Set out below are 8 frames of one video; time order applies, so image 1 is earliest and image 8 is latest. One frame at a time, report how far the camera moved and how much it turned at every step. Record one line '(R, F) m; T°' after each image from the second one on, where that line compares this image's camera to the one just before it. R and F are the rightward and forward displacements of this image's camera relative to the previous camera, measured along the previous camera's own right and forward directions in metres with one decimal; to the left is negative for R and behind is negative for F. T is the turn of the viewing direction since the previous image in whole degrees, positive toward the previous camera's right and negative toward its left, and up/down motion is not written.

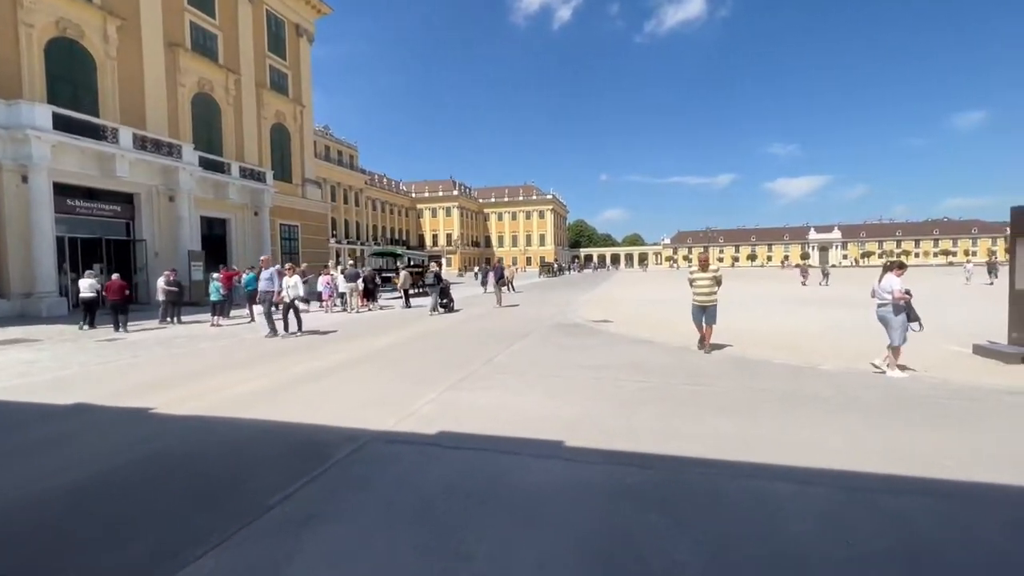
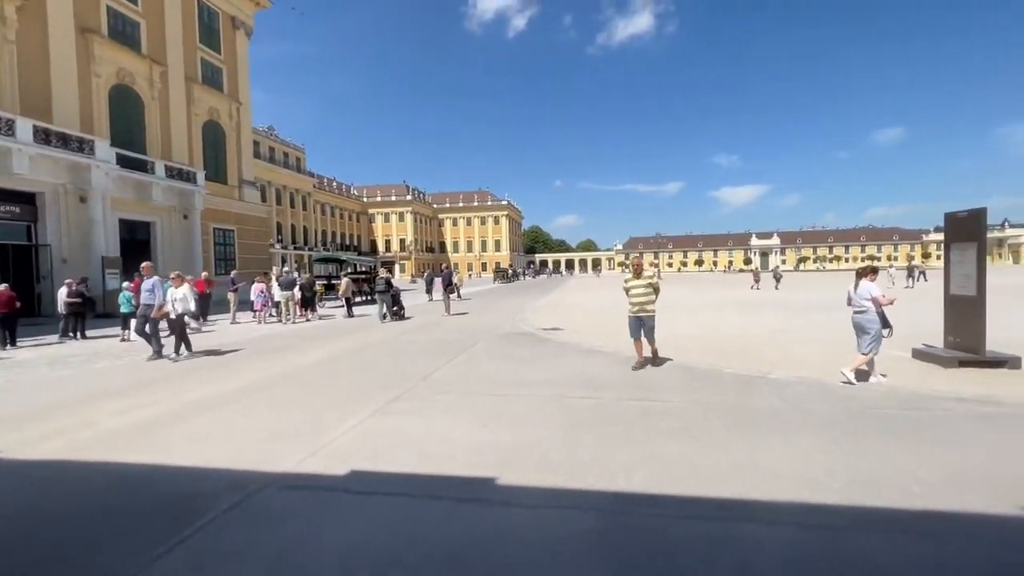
(+0.3, +0.7) m; +5°
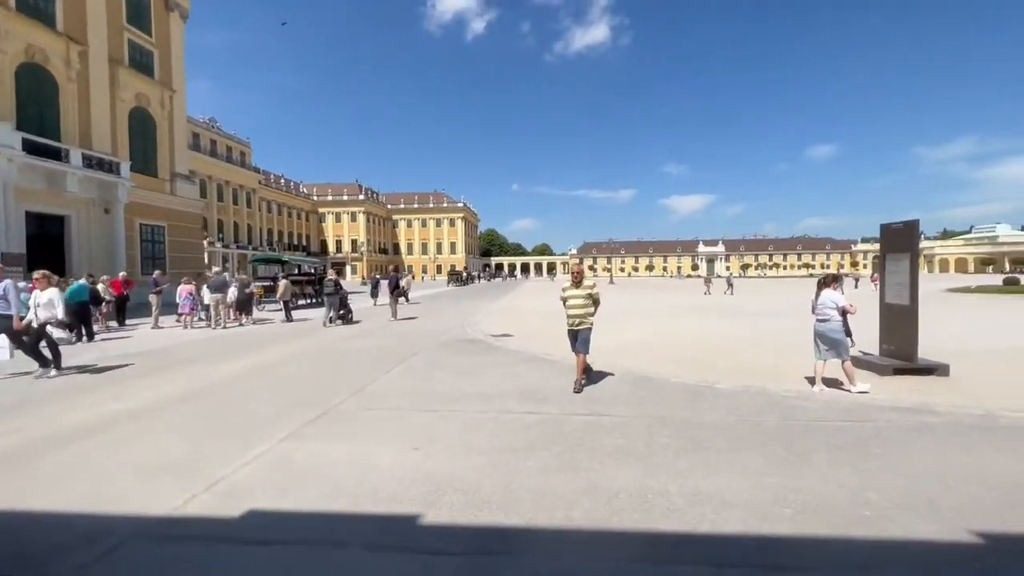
(+0.2, +0.5) m; +5°
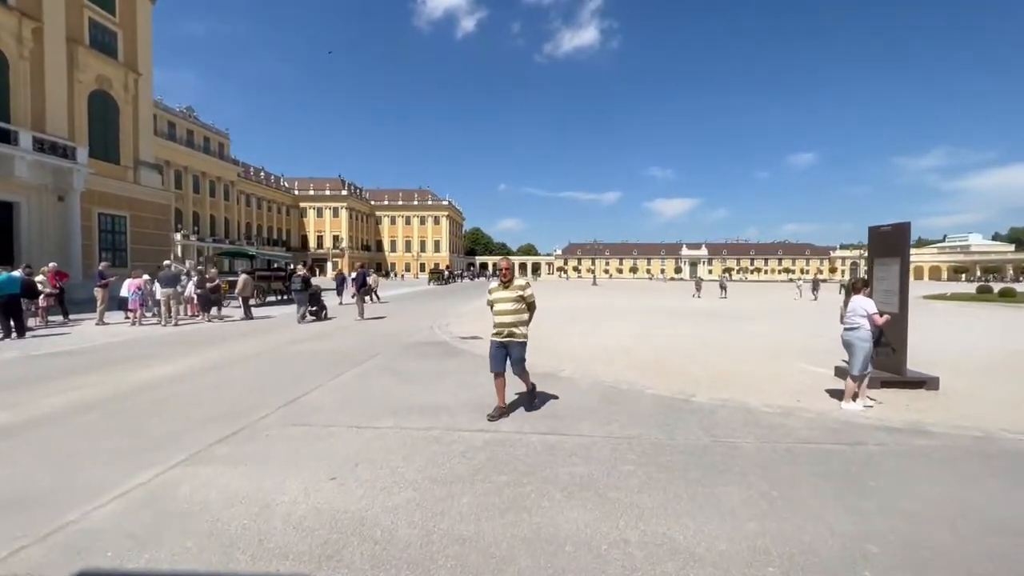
(+0.4, +0.8) m; +2°
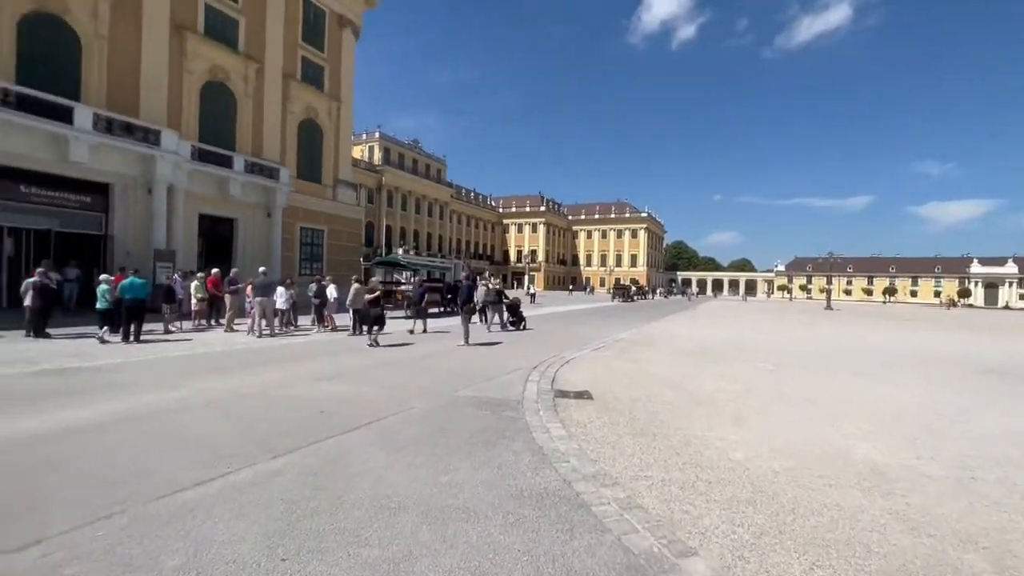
(+1.2, +5.6) m; -24°
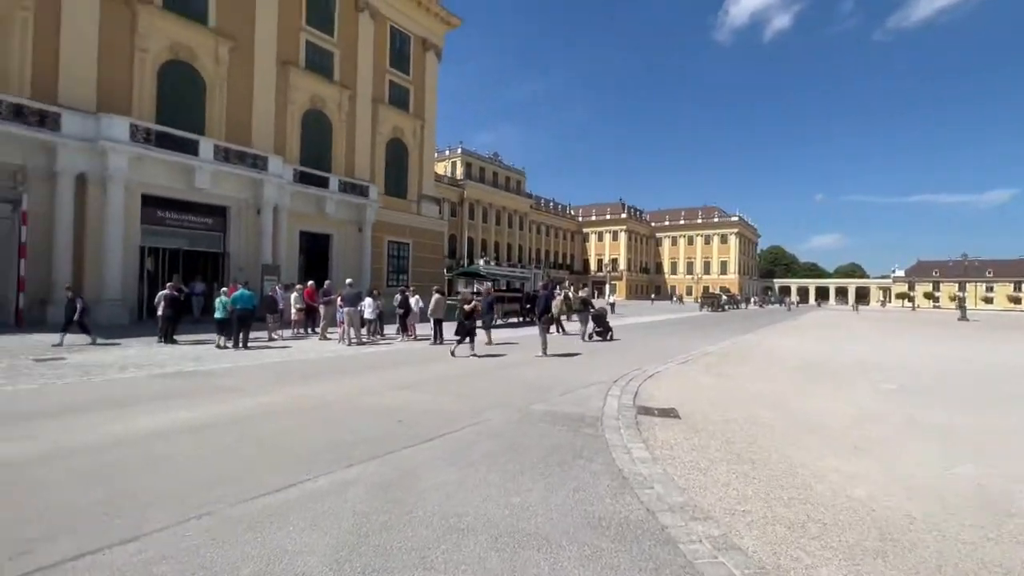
(+0.1, +0.3) m; -10°
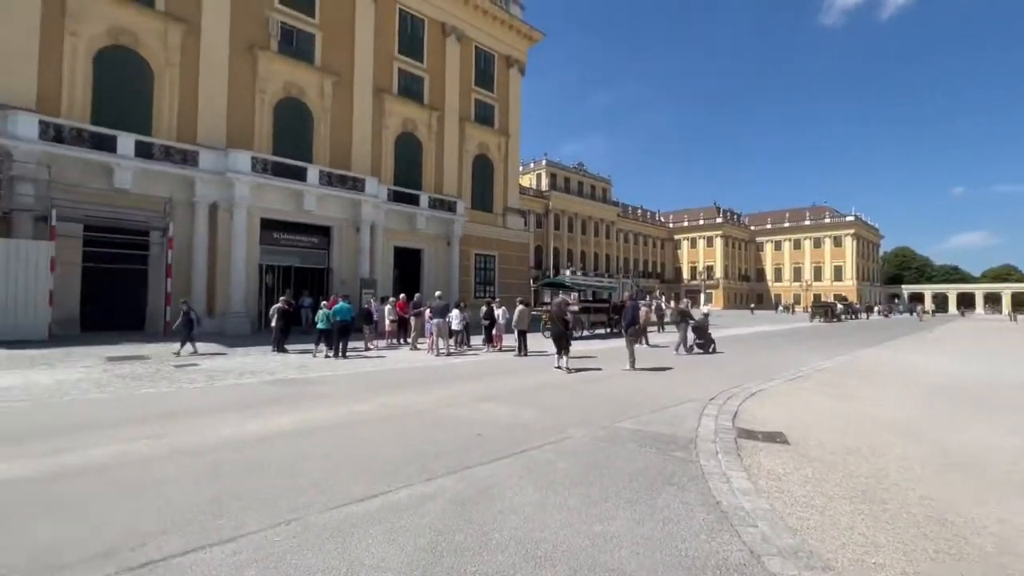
(+0.1, +0.2) m; -11°
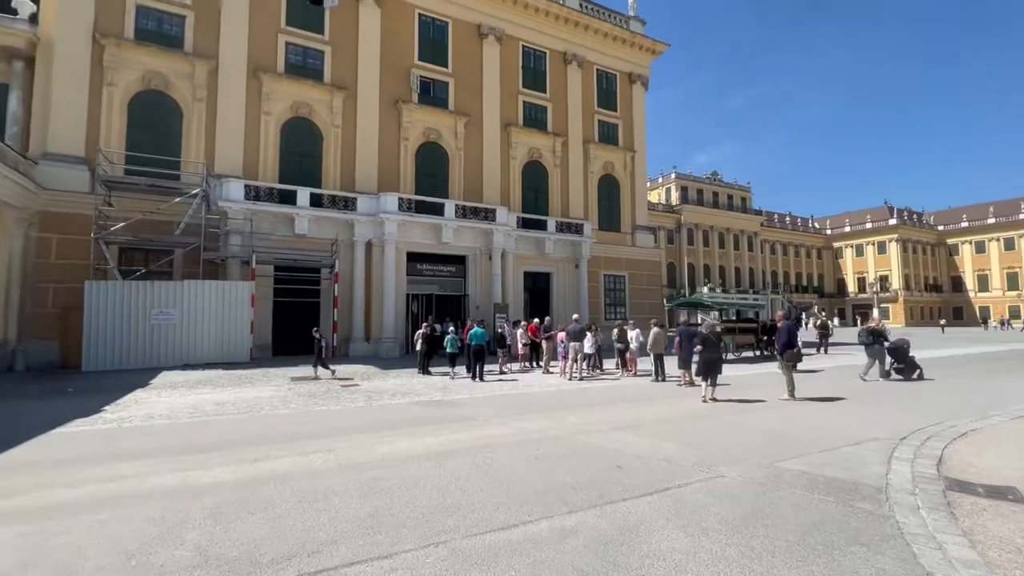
(-0.1, +0.1) m; -15°
